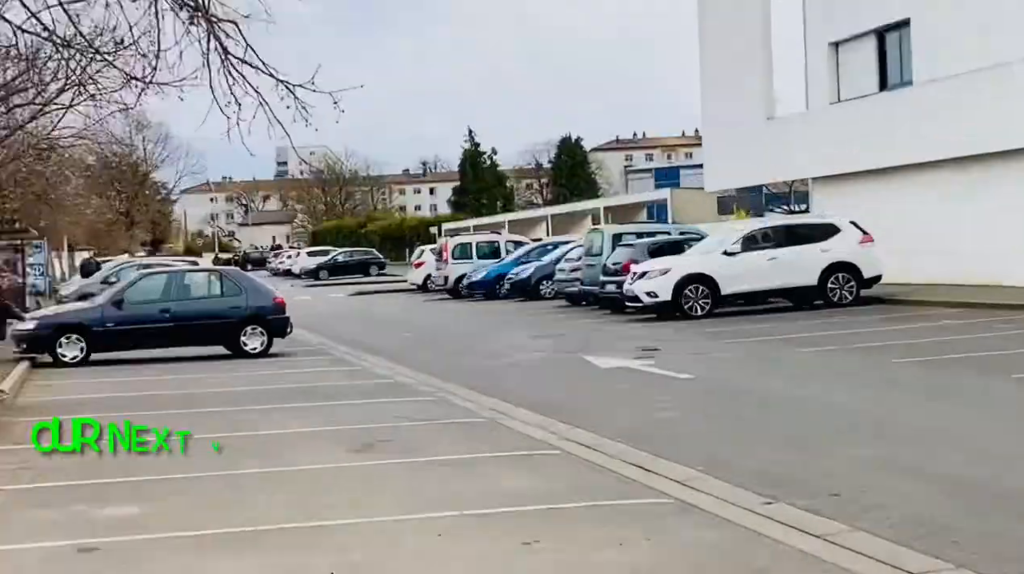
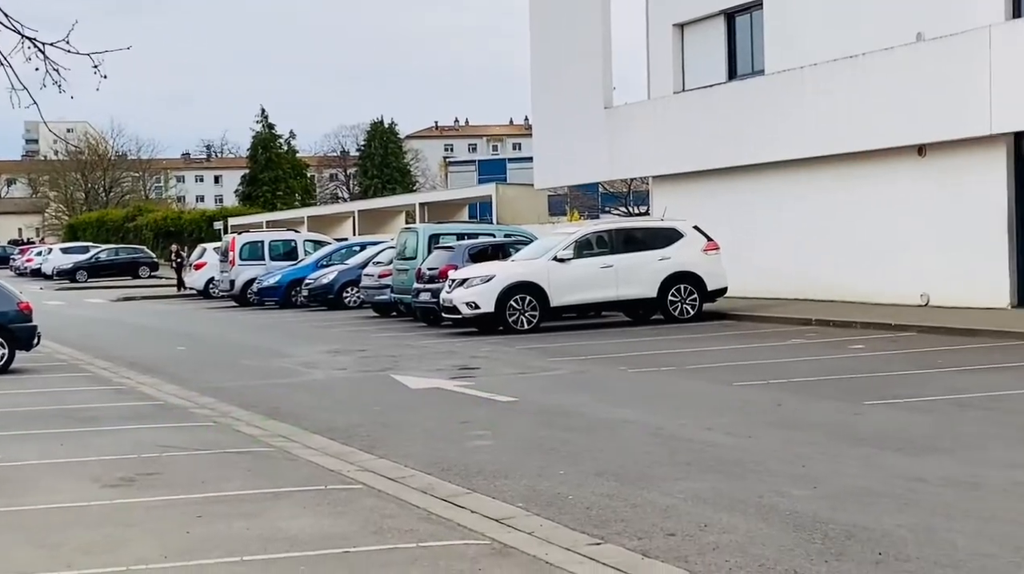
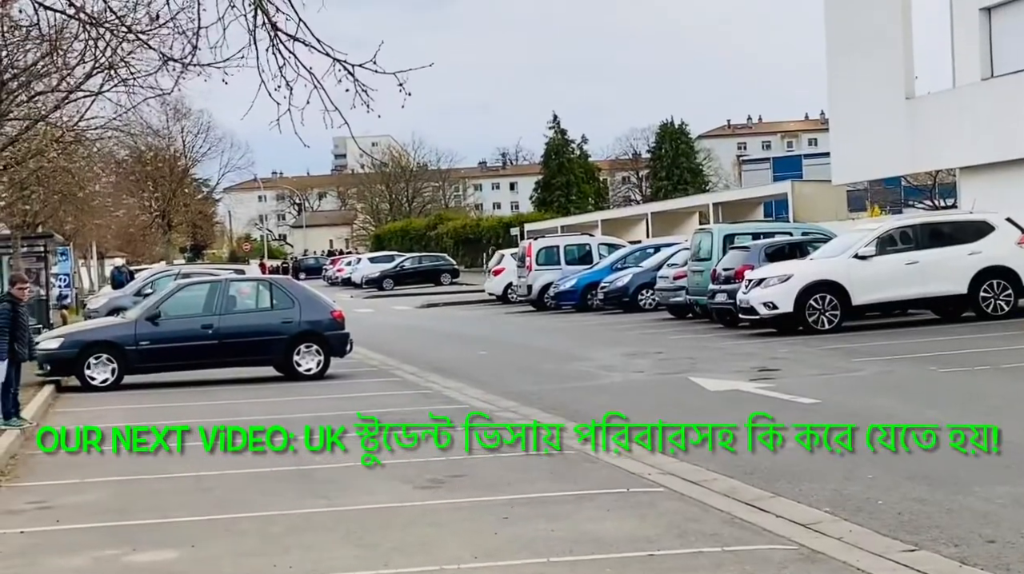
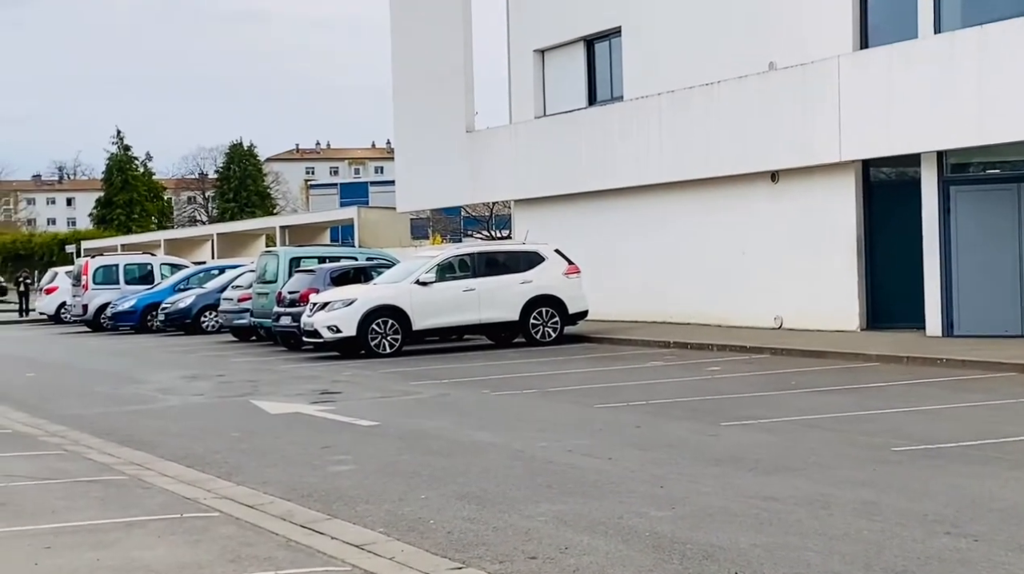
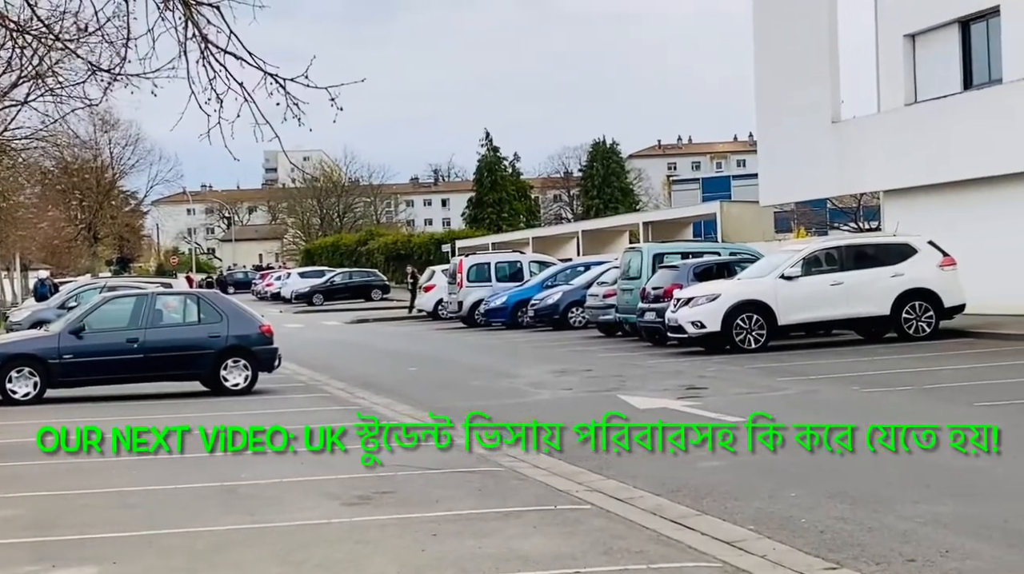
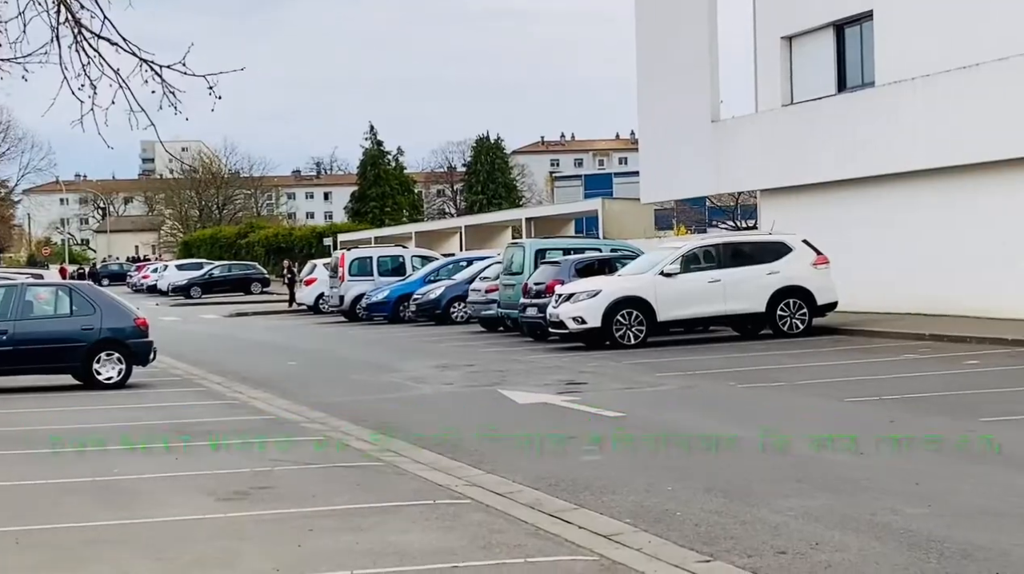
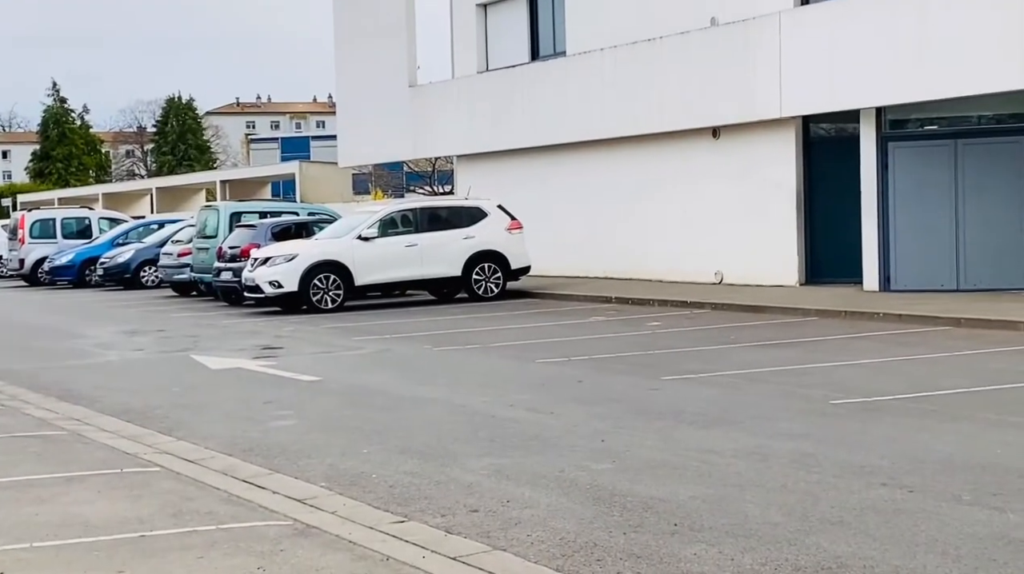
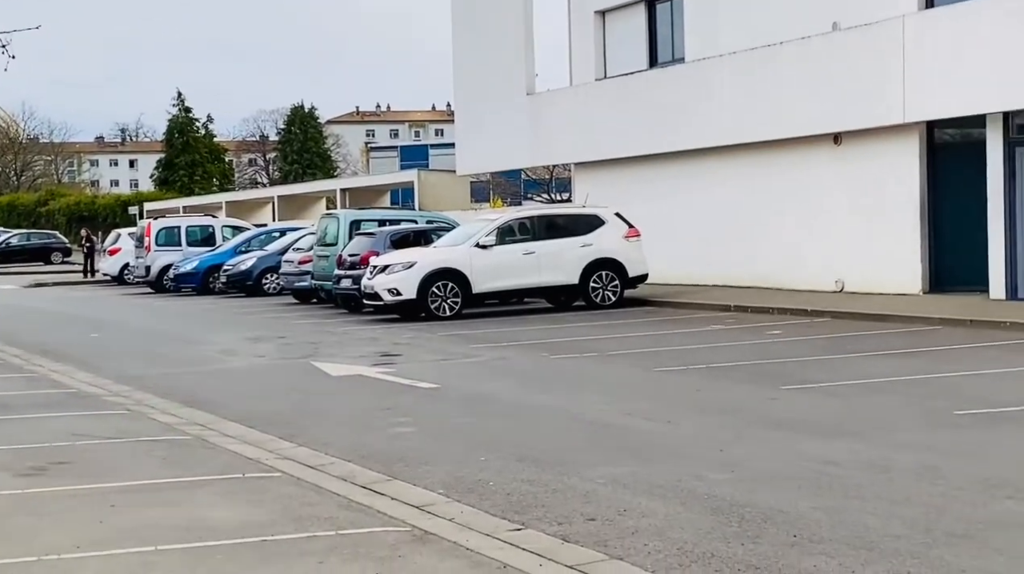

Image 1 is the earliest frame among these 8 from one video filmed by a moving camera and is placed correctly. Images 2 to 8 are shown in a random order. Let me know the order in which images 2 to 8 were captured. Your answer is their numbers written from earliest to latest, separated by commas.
3, 5, 6, 2, 8, 7, 4
